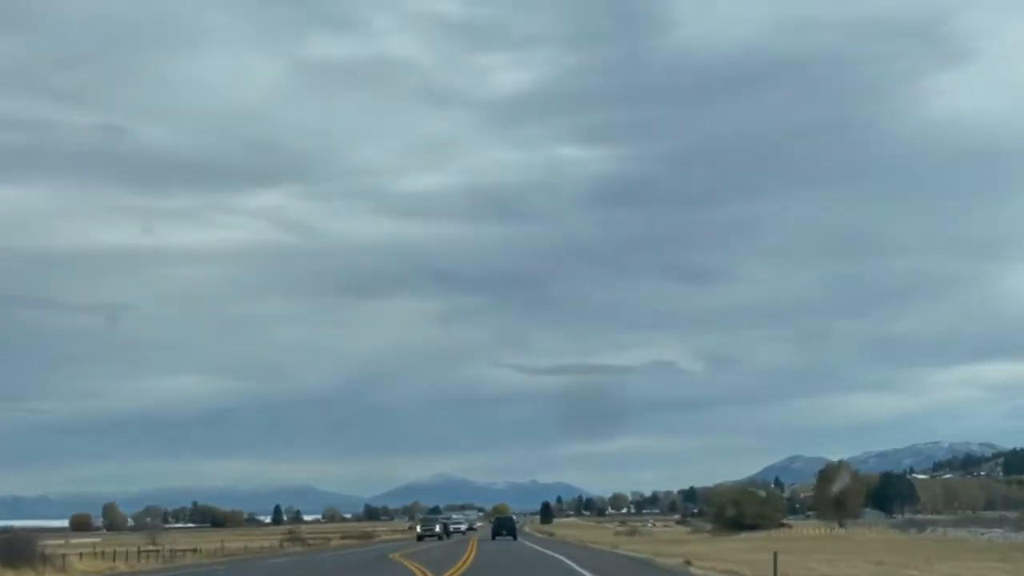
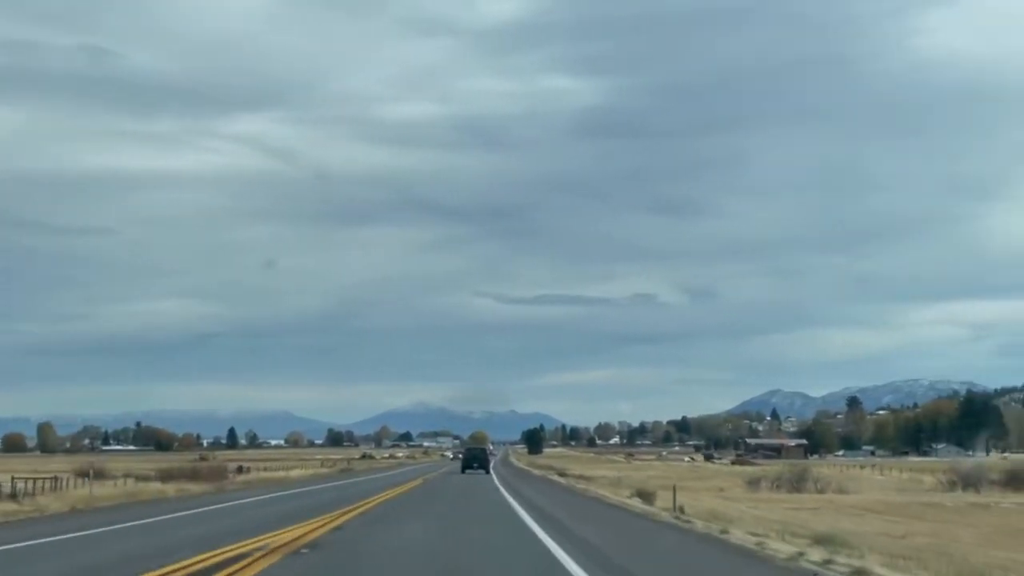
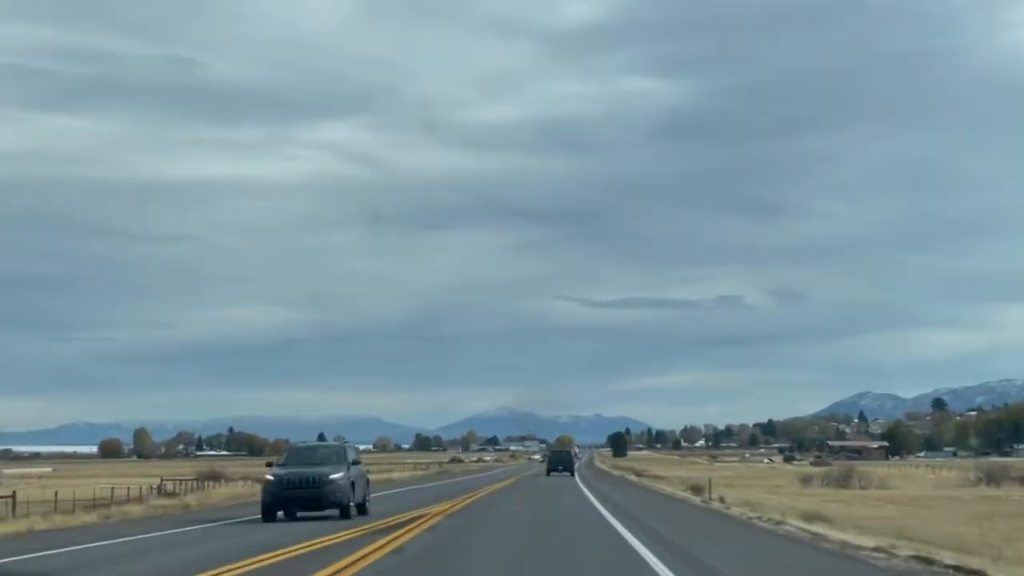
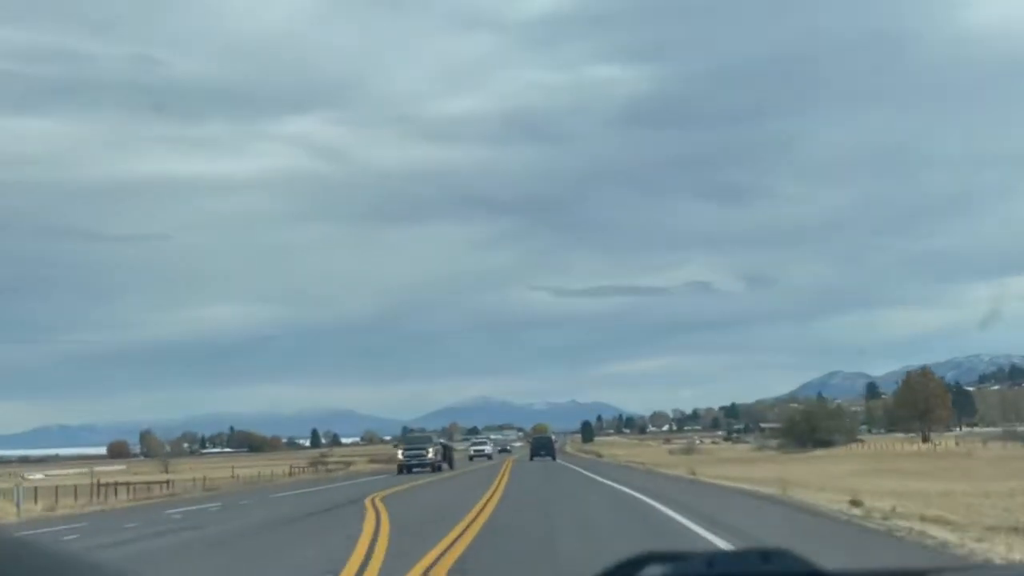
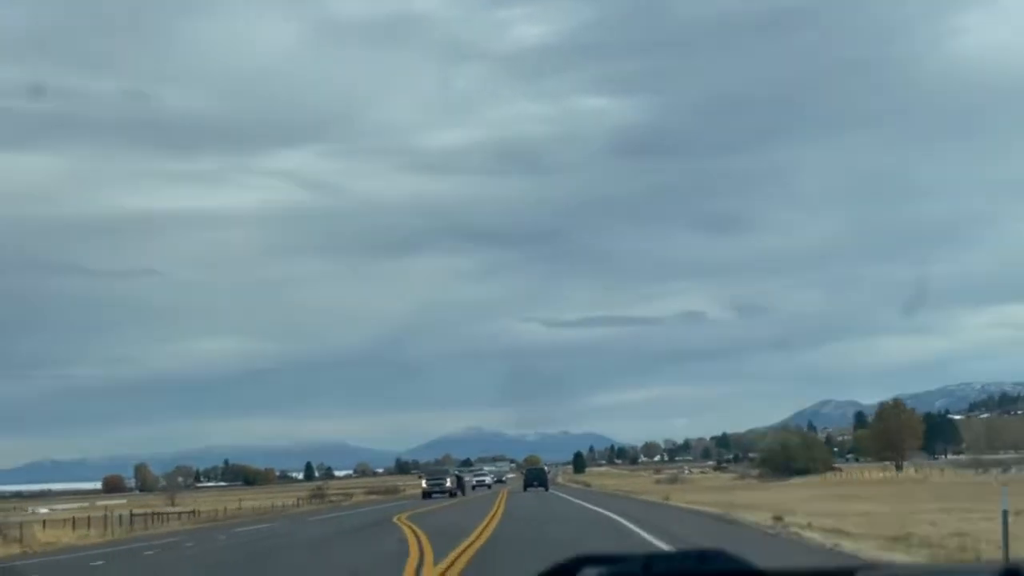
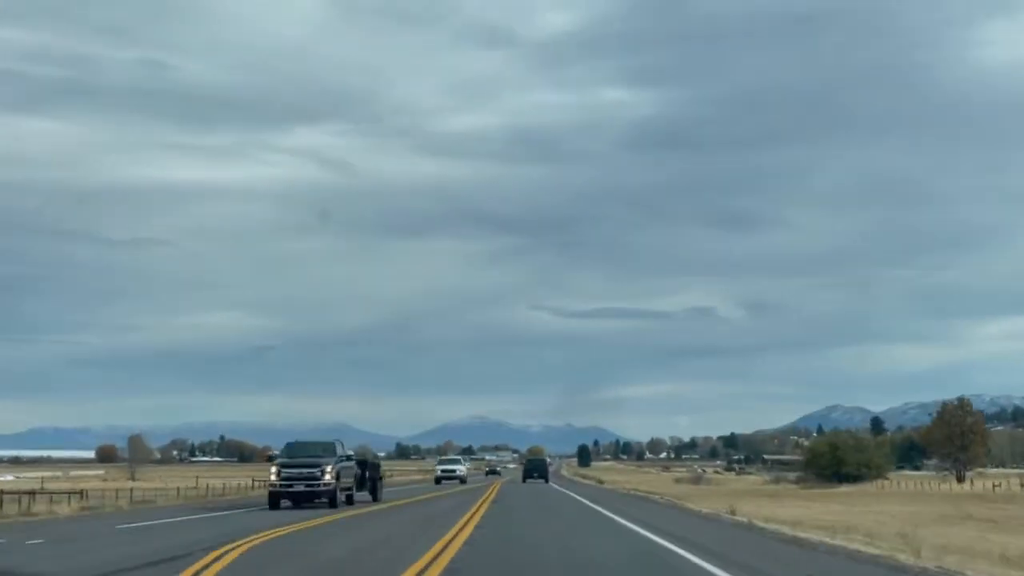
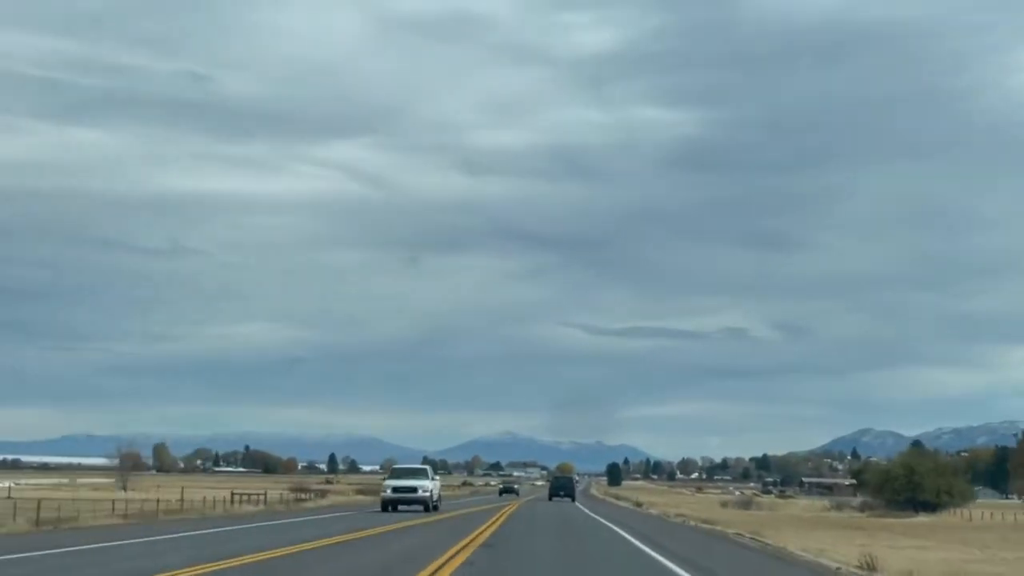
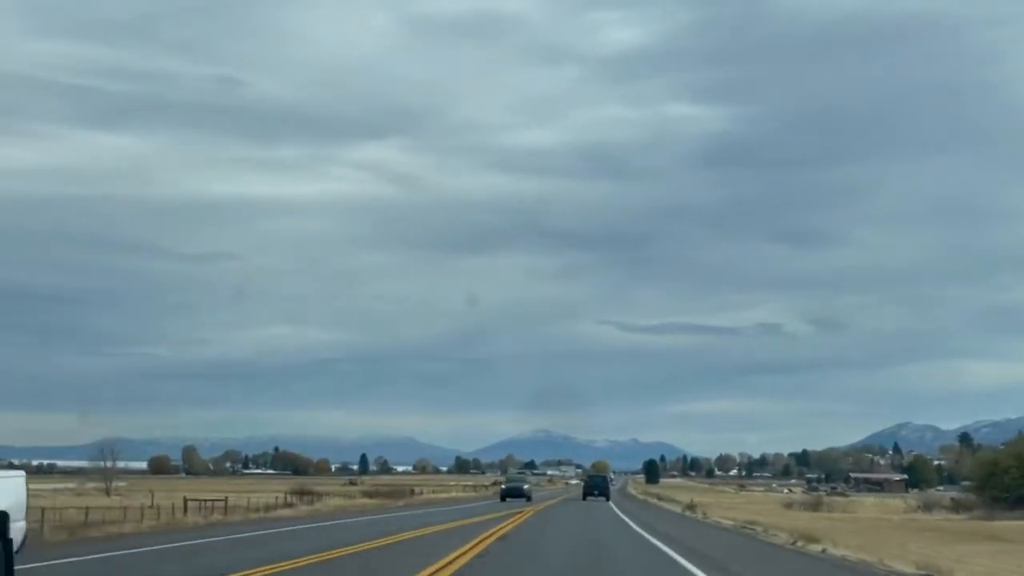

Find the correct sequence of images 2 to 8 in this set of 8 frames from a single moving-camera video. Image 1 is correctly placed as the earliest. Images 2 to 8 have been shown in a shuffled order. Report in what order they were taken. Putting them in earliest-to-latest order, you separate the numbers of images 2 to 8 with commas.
5, 4, 6, 7, 8, 3, 2
